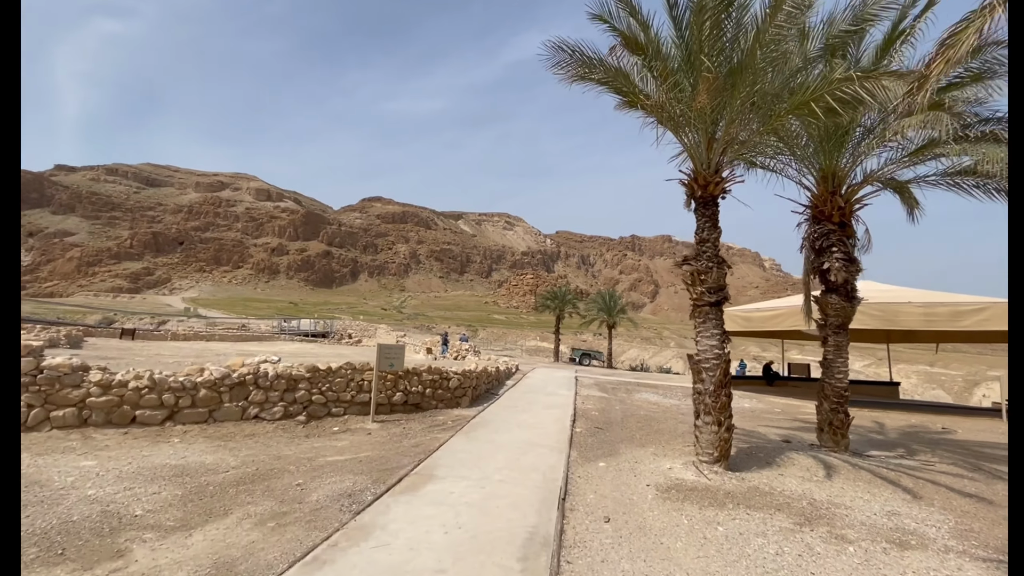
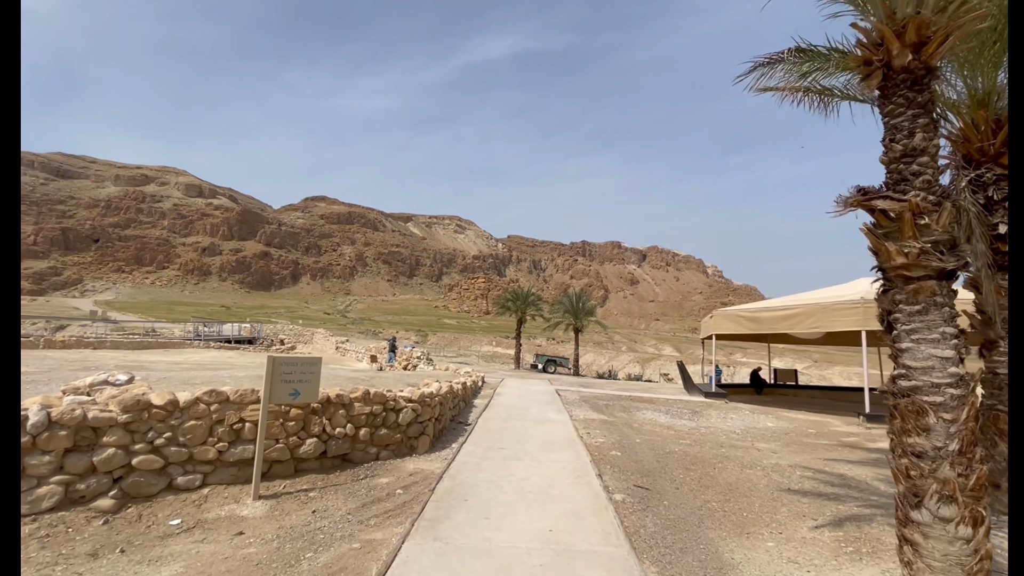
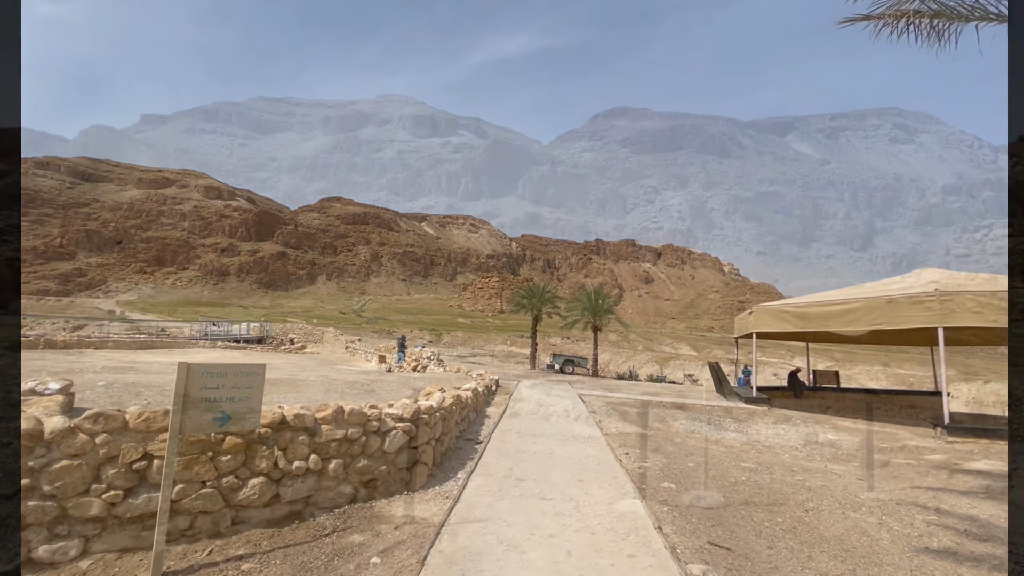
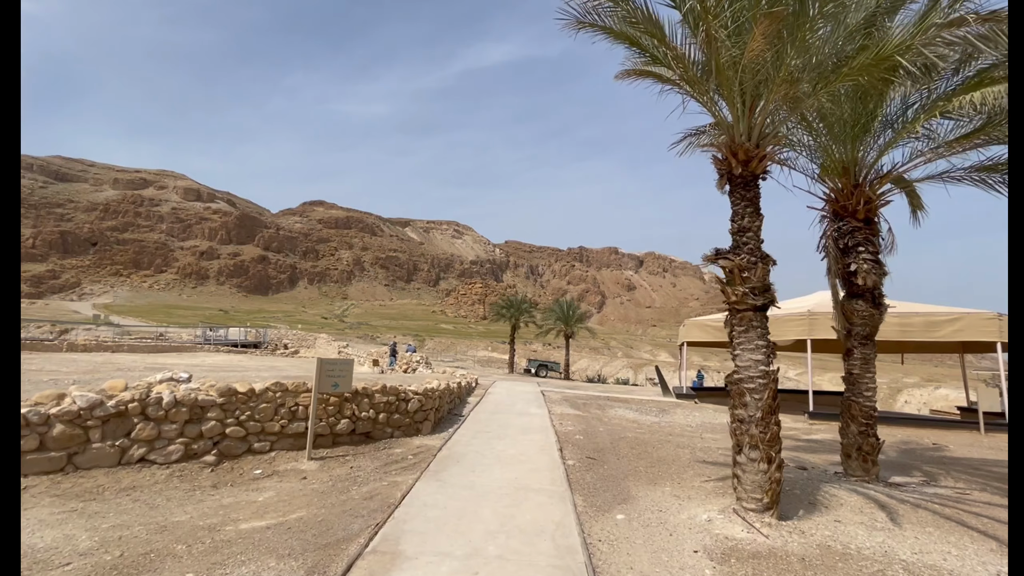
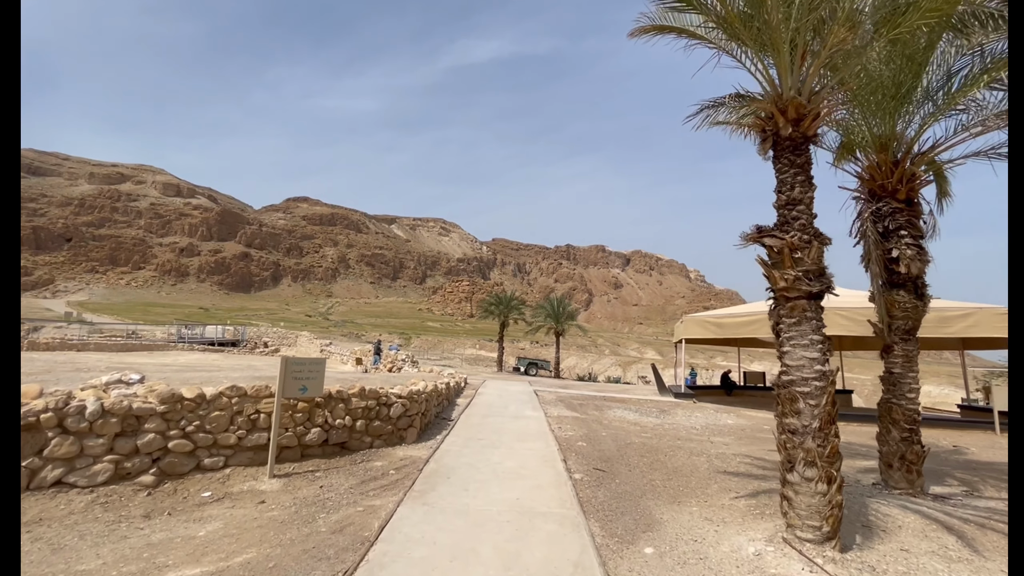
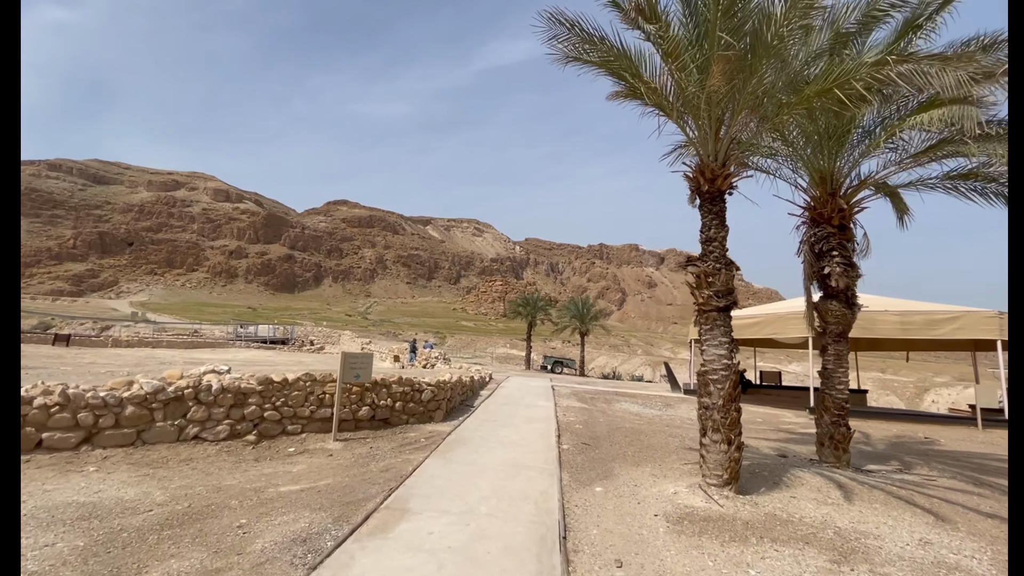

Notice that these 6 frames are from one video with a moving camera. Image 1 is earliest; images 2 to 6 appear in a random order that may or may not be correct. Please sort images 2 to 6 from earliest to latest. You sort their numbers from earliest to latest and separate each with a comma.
6, 4, 5, 2, 3
